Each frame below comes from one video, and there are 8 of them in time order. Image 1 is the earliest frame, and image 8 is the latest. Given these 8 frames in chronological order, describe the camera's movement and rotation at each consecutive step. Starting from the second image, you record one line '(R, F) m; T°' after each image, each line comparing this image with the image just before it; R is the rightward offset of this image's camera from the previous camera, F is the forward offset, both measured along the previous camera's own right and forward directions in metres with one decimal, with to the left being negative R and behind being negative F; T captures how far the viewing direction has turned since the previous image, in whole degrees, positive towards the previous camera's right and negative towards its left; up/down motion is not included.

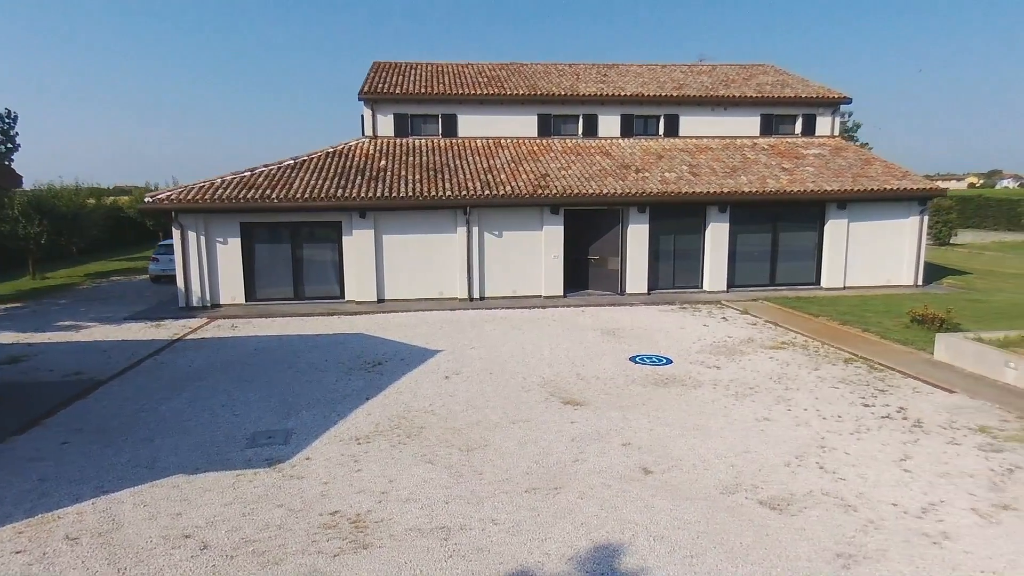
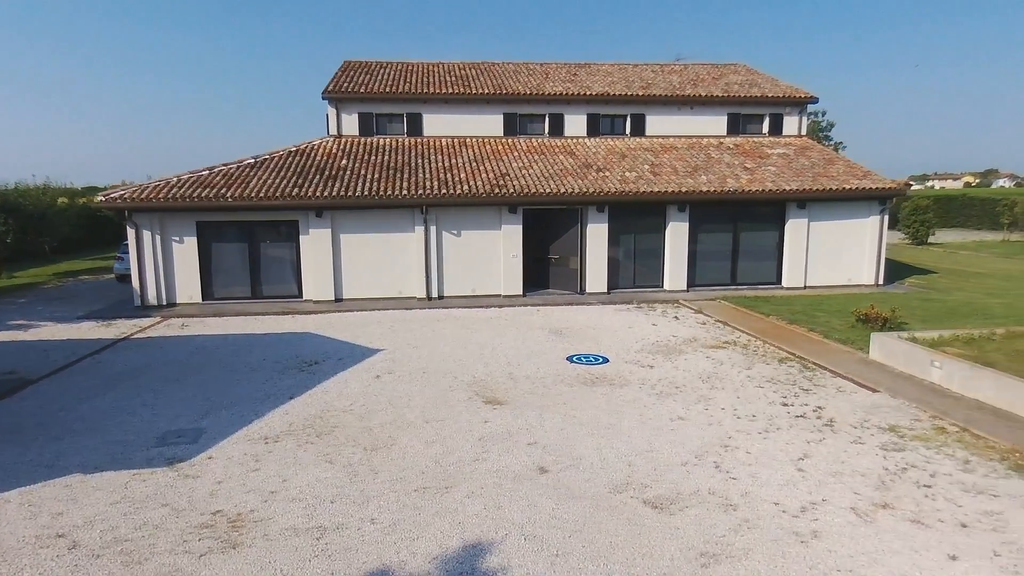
(+1.0, 0.0) m; 0°
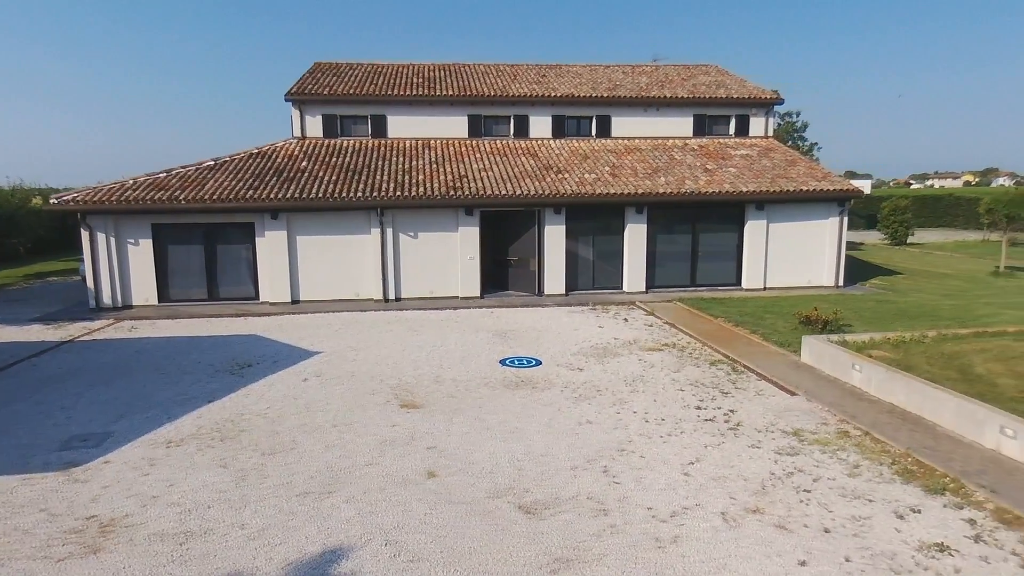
(+1.2, 0.0) m; 0°
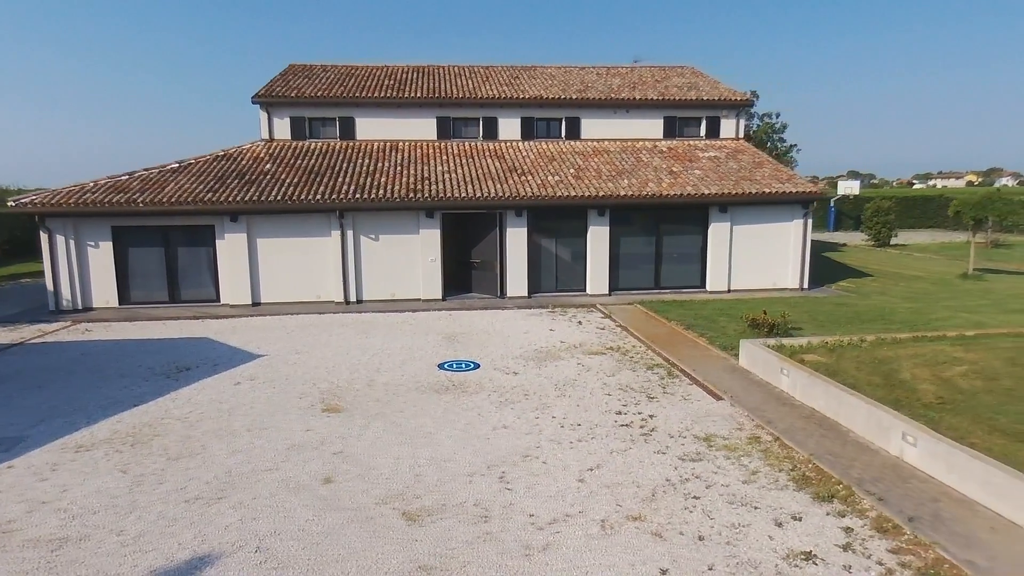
(+1.1, 0.0) m; 0°
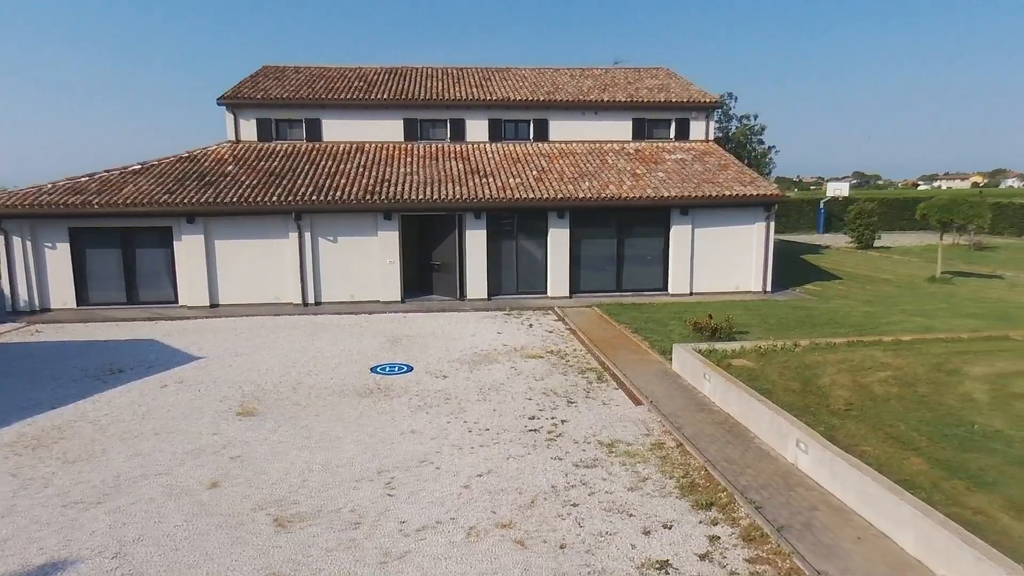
(+1.2, 0.0) m; 0°
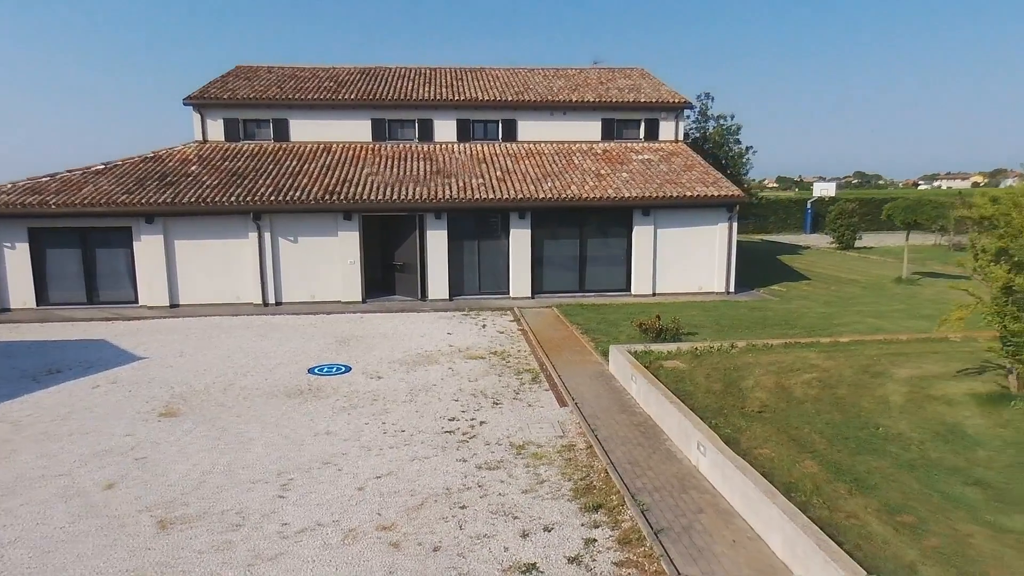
(+1.1, 0.0) m; 0°
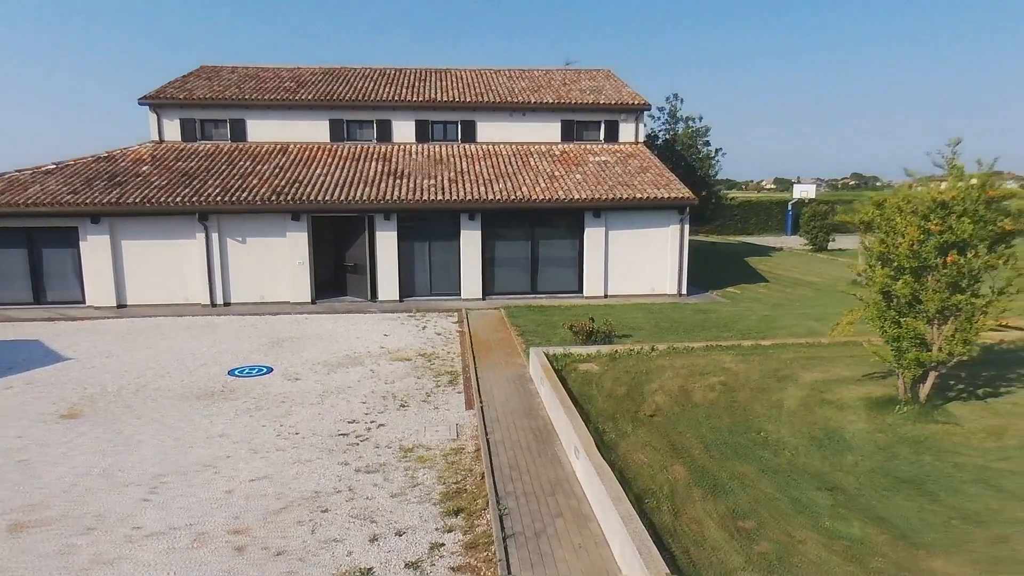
(+1.3, 0.0) m; 0°
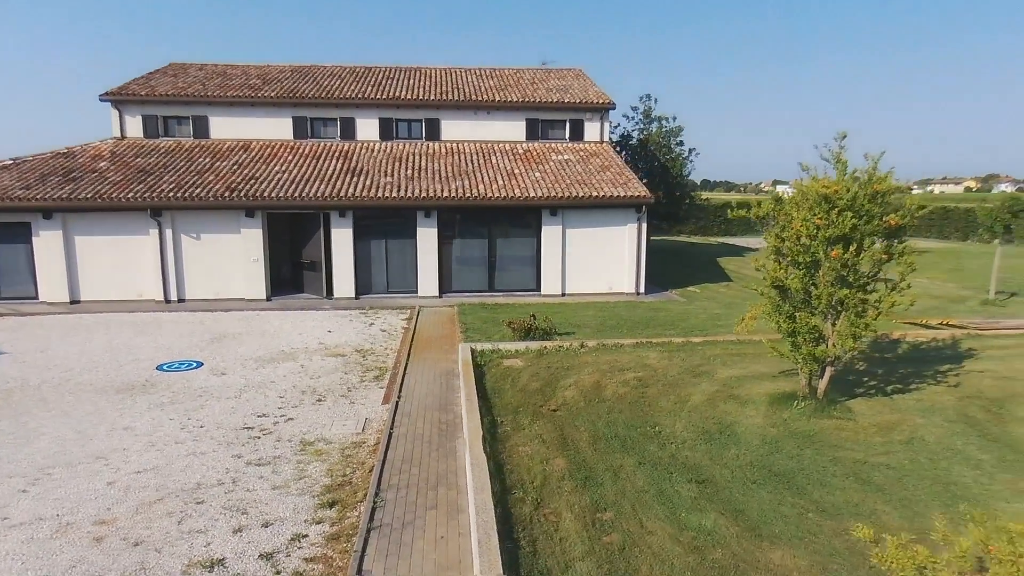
(+1.2, 0.0) m; 0°
